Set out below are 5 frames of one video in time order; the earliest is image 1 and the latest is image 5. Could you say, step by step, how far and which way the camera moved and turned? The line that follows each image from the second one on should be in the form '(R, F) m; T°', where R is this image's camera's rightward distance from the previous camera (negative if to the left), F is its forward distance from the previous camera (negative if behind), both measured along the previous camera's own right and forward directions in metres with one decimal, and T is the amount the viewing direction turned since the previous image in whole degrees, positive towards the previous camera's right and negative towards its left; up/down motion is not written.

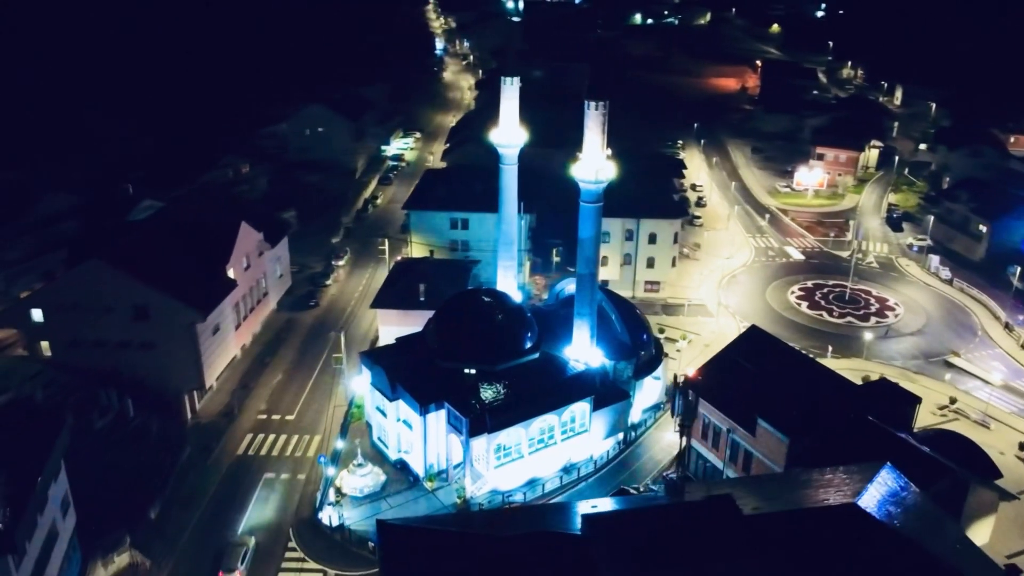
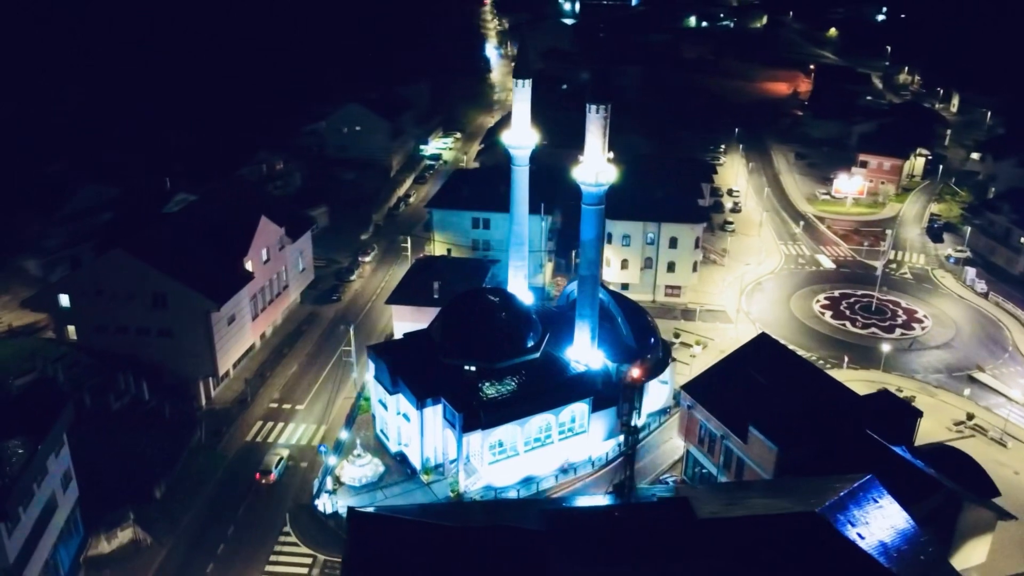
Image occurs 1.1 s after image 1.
(+2.0, -0.3) m; -4°
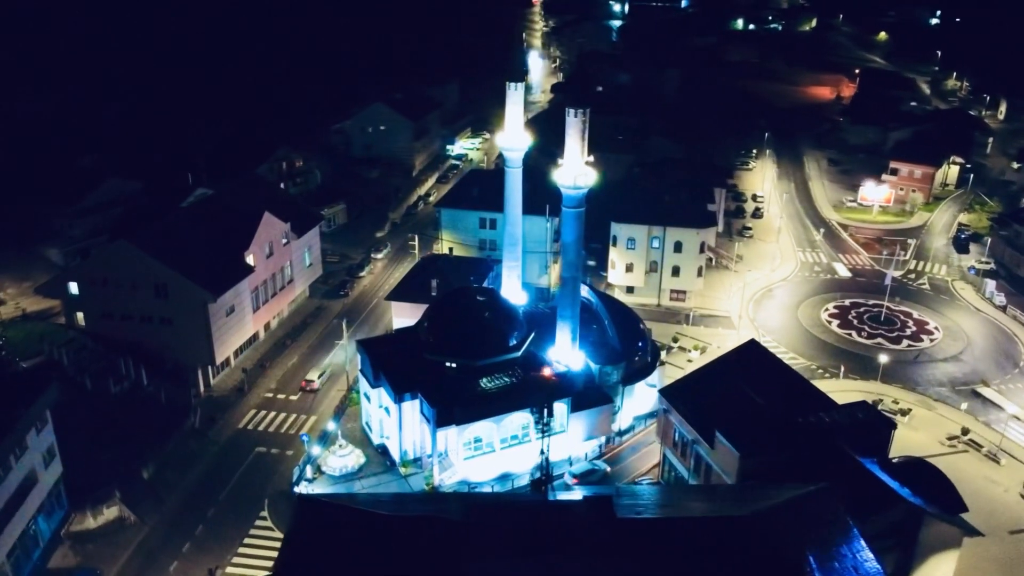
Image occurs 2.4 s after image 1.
(+2.7, -0.4) m; -4°
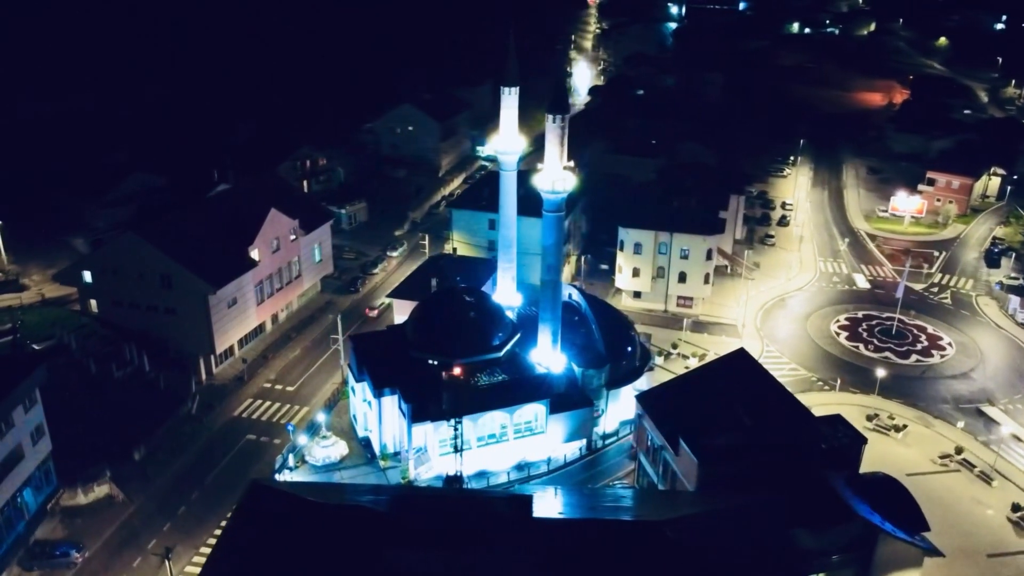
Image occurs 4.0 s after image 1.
(+3.0, -0.4) m; -4°
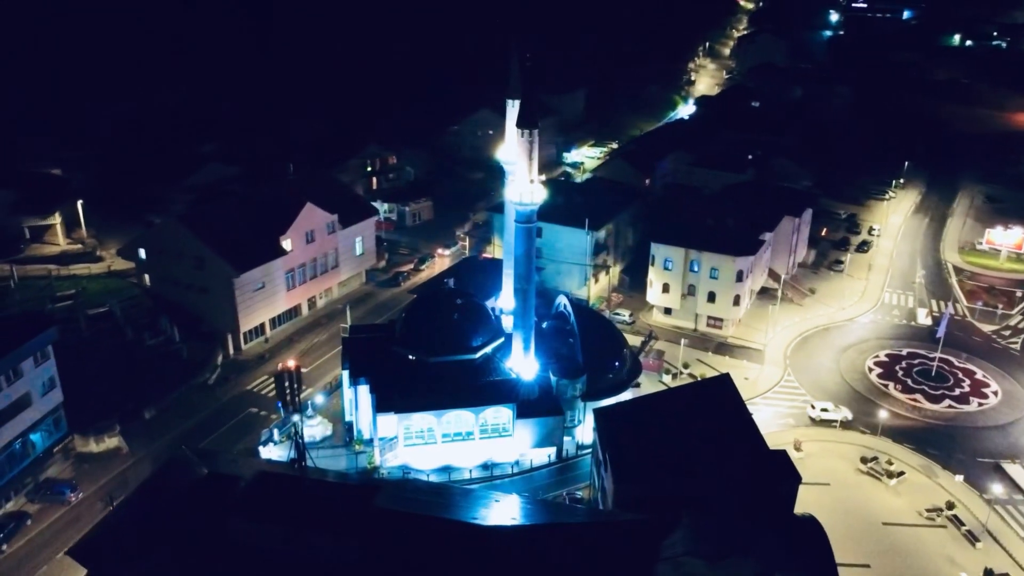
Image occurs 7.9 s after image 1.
(+7.0, -0.5) m; -11°
